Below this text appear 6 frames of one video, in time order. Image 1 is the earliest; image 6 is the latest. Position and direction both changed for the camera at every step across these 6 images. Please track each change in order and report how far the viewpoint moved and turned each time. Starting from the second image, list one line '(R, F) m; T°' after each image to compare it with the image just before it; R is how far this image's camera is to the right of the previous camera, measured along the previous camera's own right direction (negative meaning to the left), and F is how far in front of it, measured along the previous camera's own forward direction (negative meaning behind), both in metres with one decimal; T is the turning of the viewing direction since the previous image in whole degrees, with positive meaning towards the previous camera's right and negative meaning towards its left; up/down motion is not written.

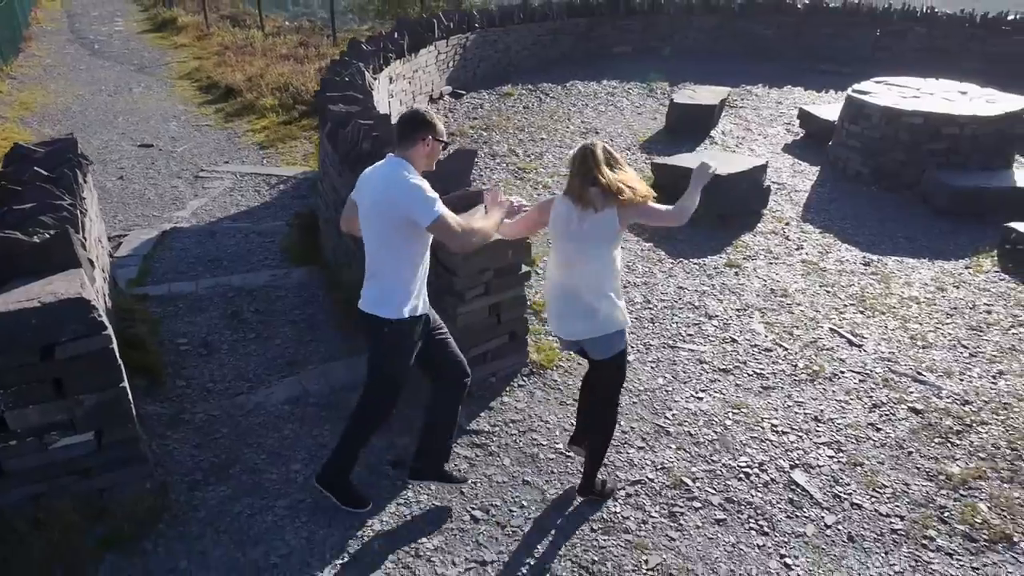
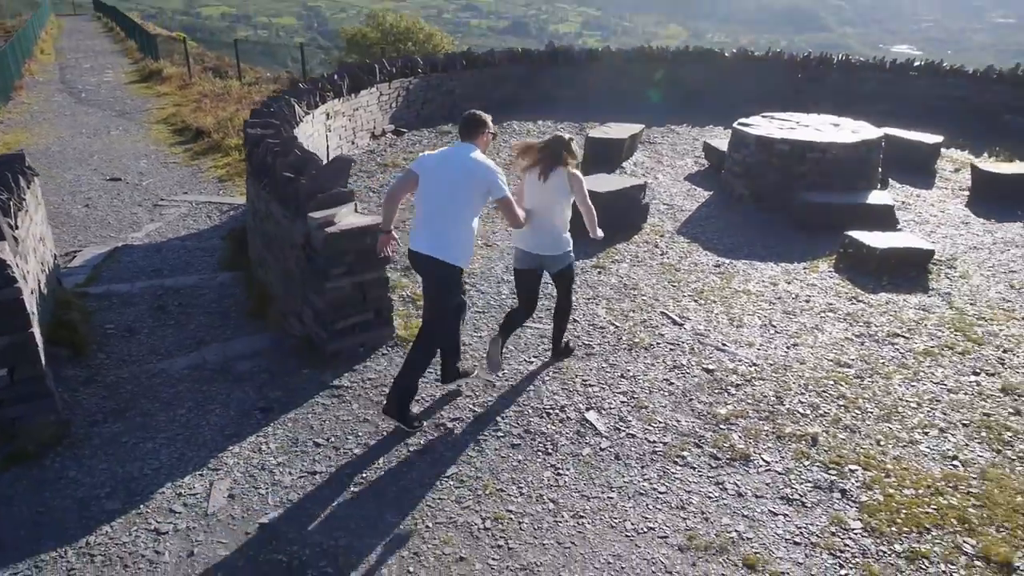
(+0.9, -0.9) m; 0°
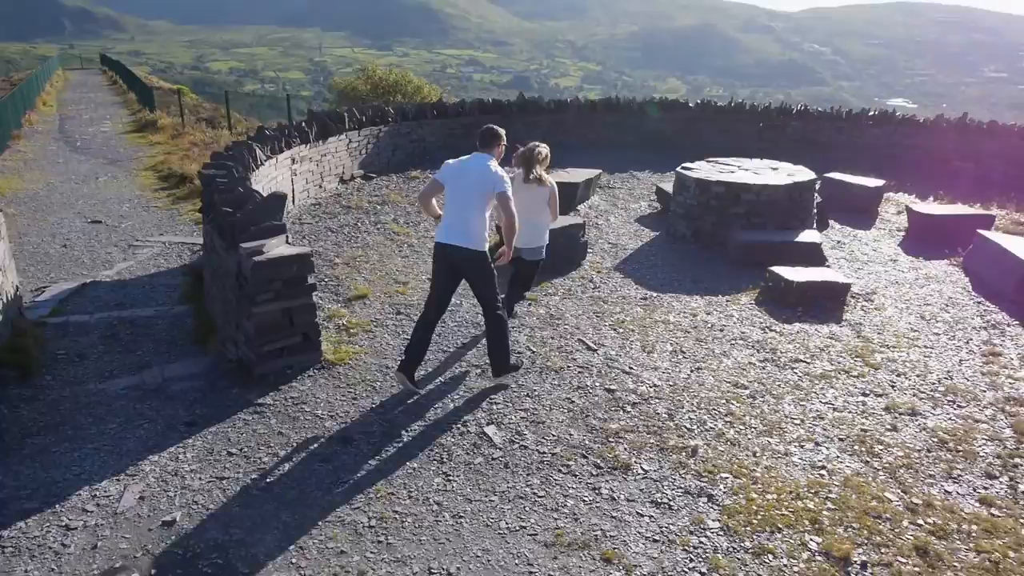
(+0.7, -0.4) m; 0°
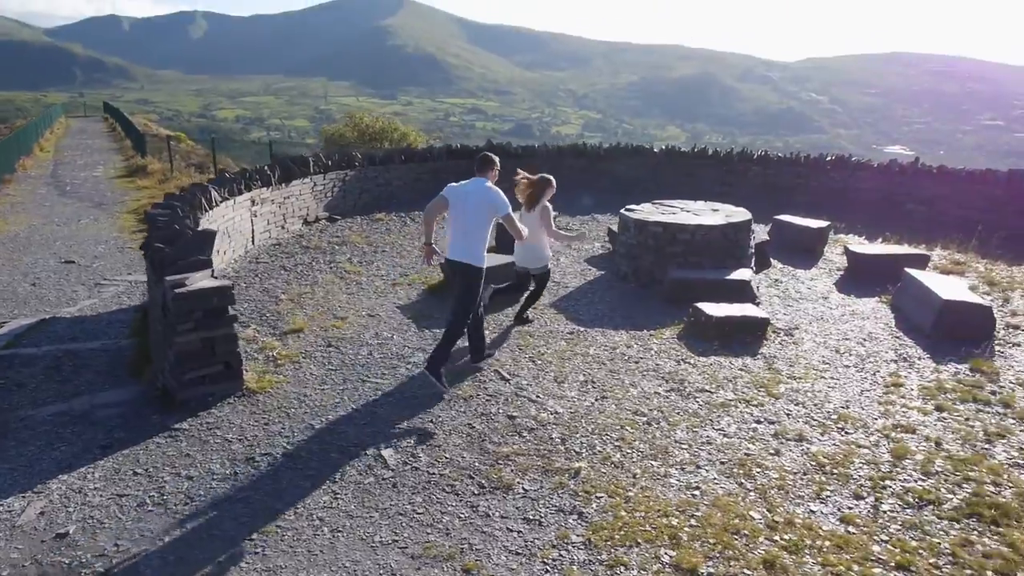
(+0.7, -0.3) m; 0°
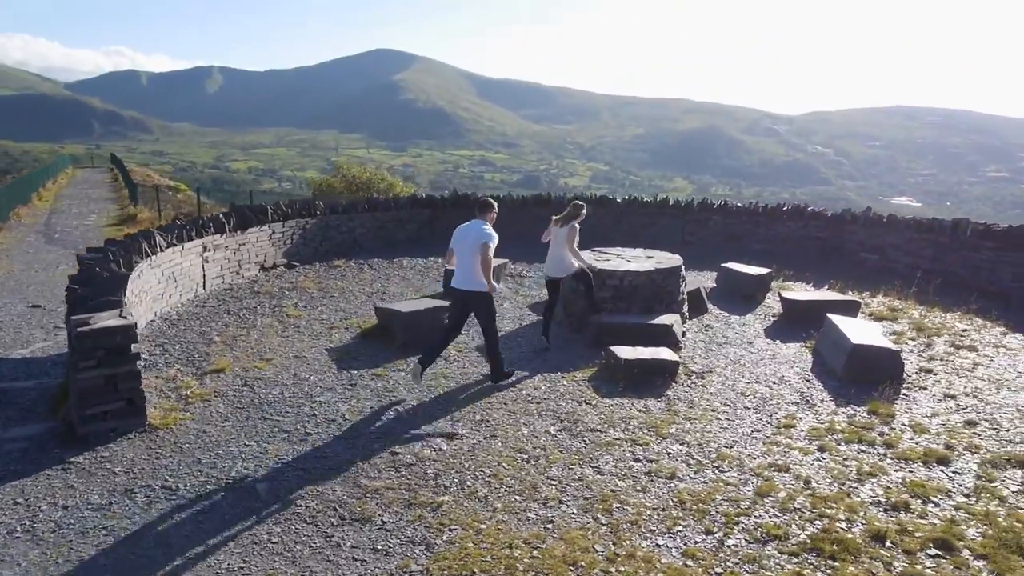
(+1.0, -0.2) m; -1°
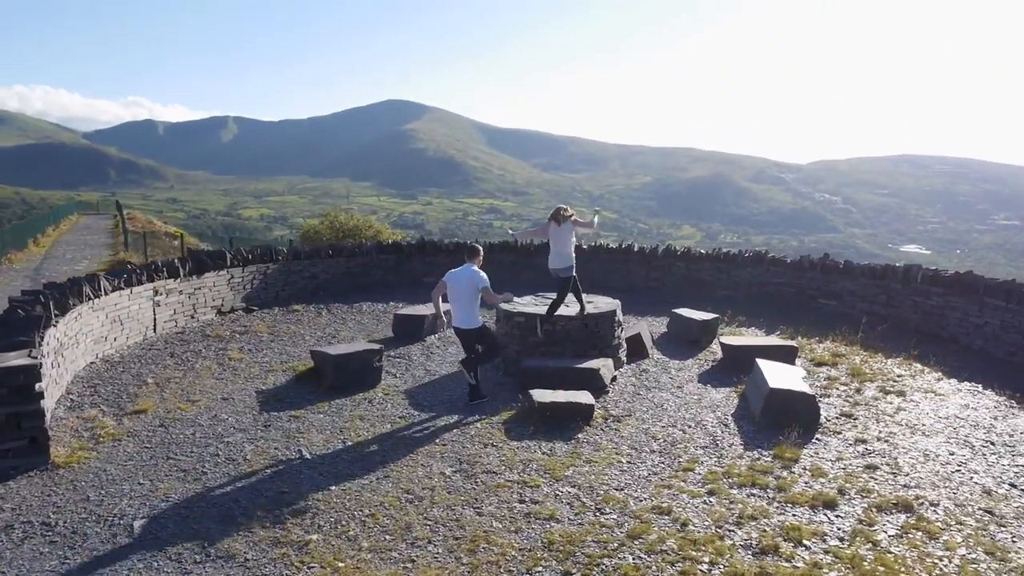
(+1.0, -0.1) m; -1°
